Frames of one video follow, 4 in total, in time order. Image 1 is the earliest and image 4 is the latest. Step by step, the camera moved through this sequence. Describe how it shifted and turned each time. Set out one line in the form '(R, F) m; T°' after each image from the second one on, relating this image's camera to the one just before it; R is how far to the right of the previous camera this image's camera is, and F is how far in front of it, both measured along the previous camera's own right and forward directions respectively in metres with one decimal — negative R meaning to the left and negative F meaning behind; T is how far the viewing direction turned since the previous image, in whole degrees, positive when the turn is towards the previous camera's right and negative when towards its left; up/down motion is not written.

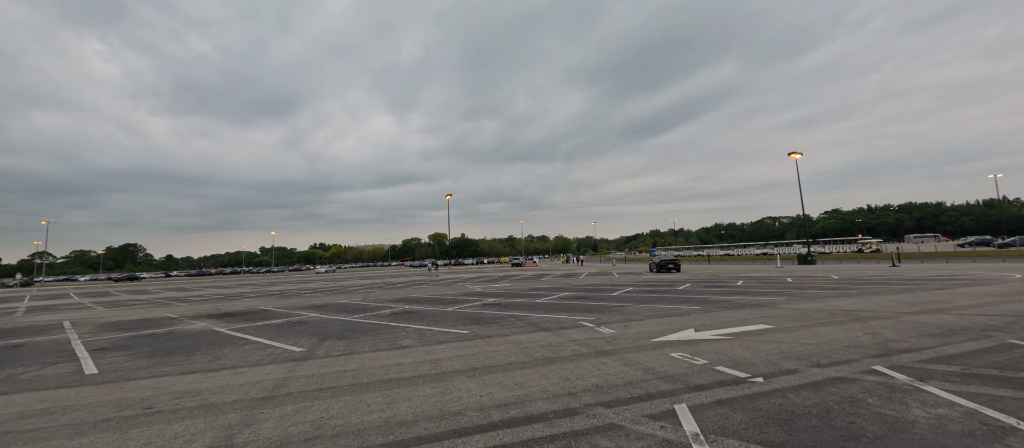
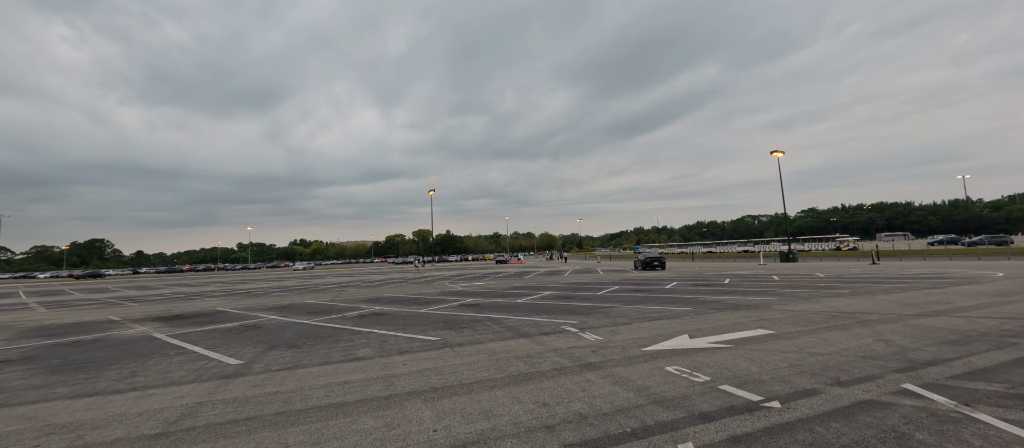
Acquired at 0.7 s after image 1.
(+0.2, +1.0) m; +2°
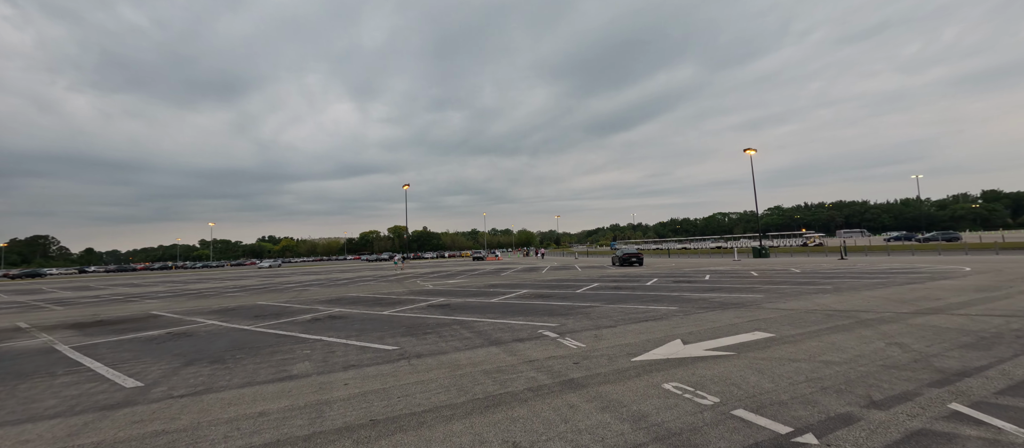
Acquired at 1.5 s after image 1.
(+0.1, +1.1) m; +3°
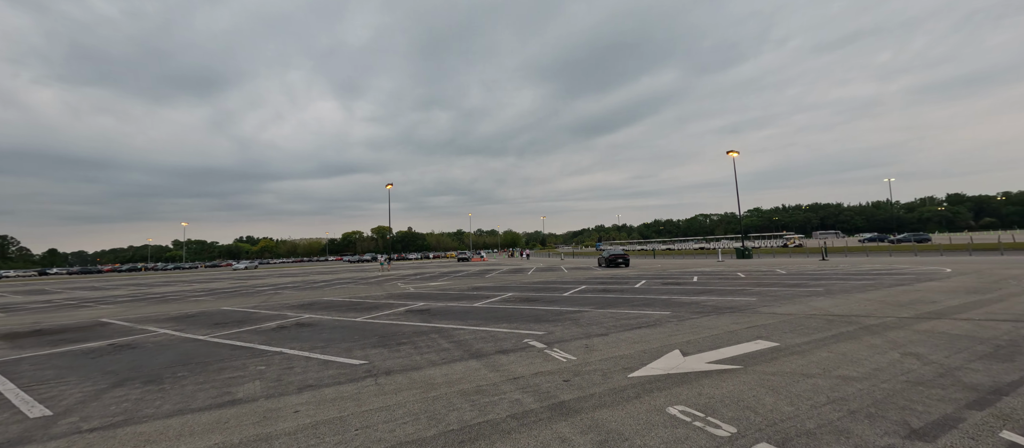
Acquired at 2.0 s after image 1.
(0.0, +0.7) m; +2°
